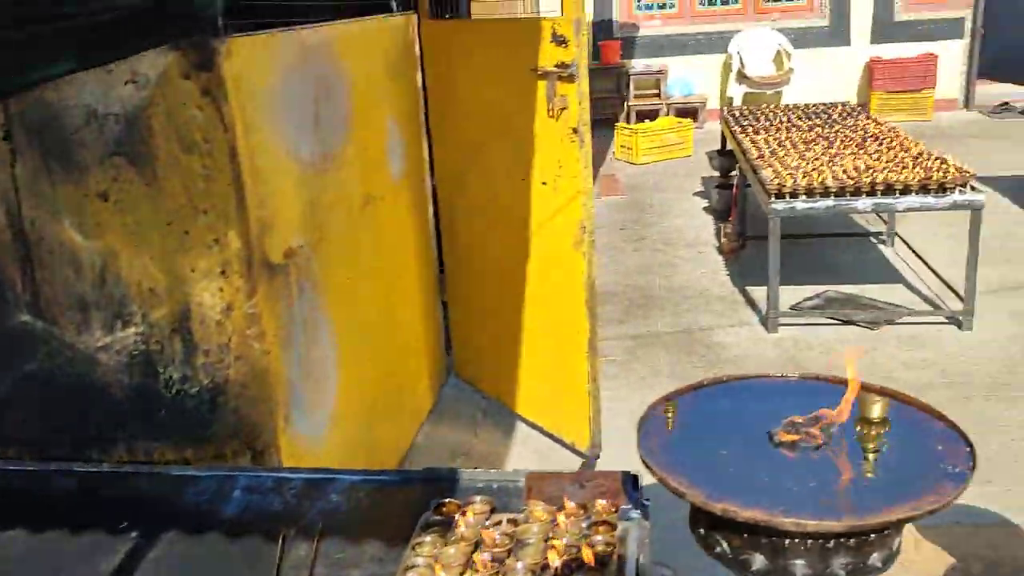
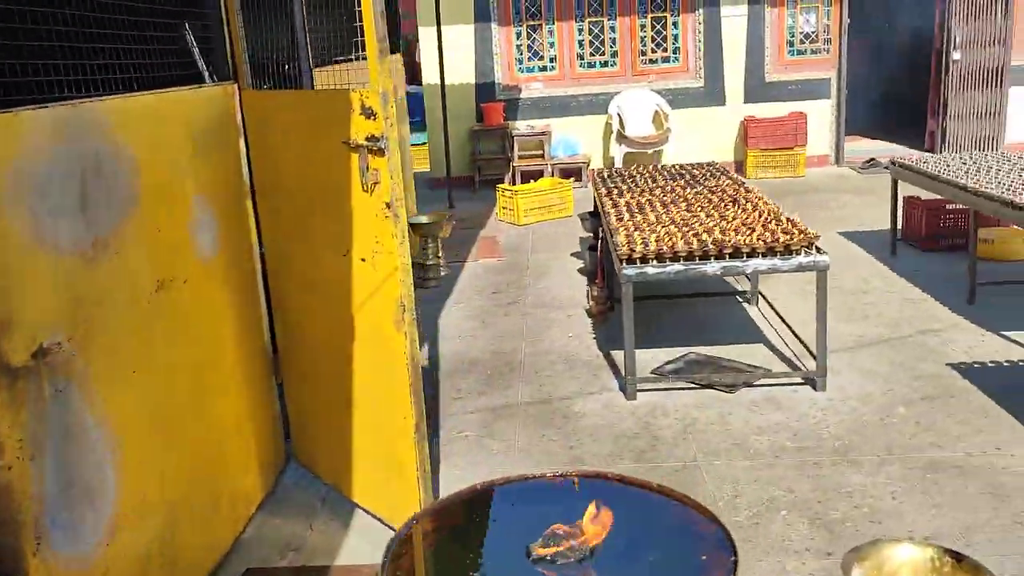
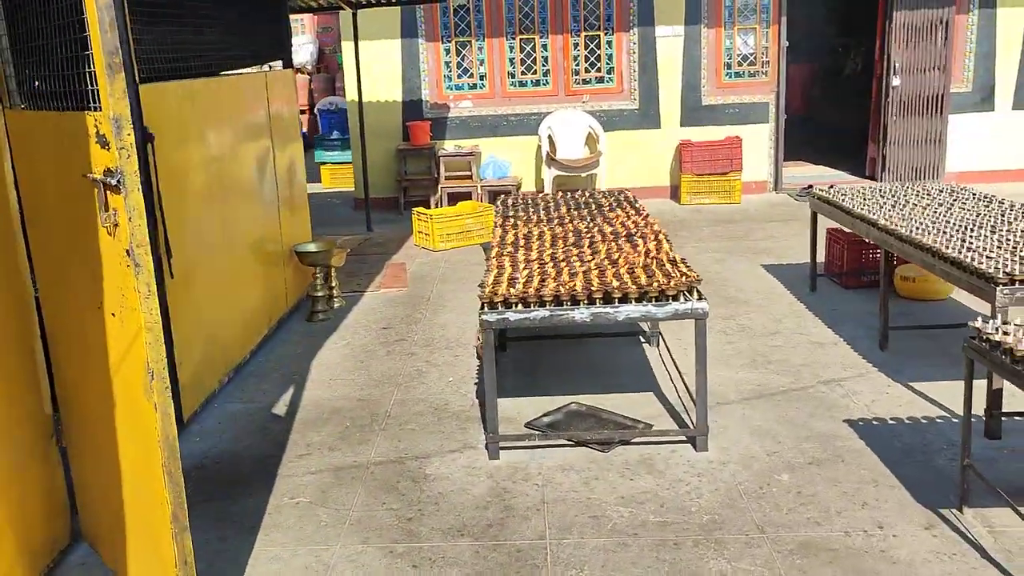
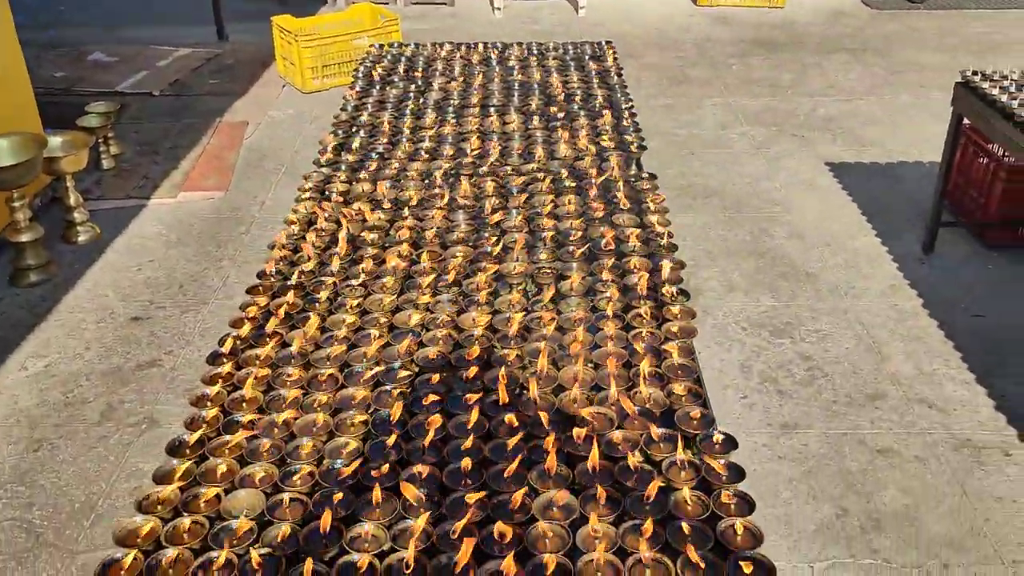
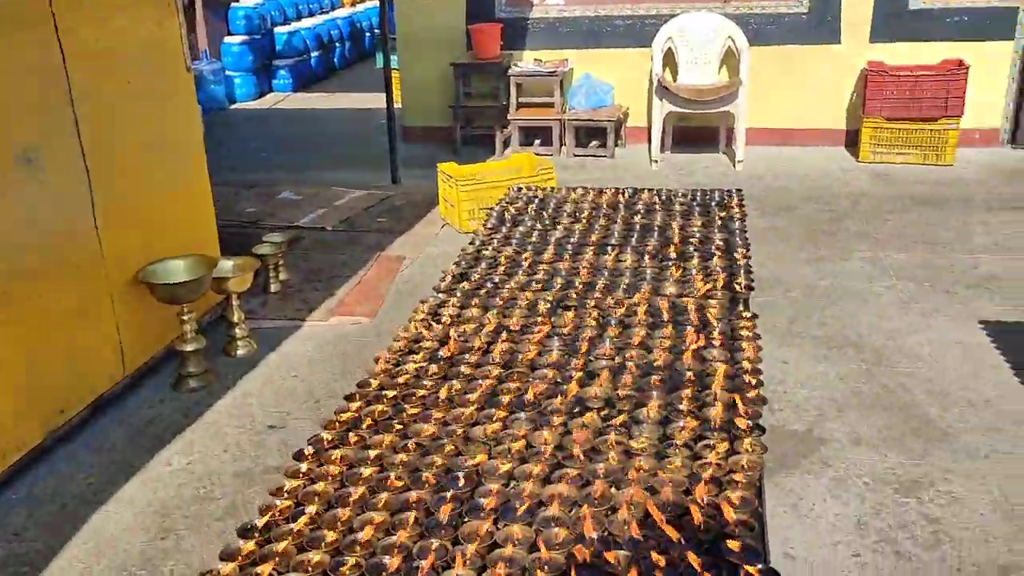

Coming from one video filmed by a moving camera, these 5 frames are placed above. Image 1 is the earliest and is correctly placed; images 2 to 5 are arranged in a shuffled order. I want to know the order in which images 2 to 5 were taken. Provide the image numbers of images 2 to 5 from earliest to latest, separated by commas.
2, 3, 5, 4
